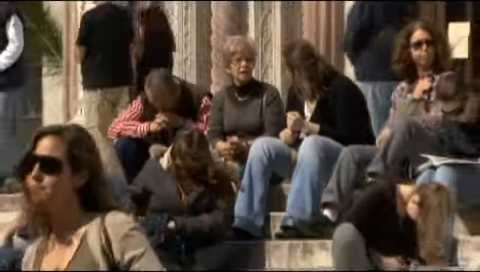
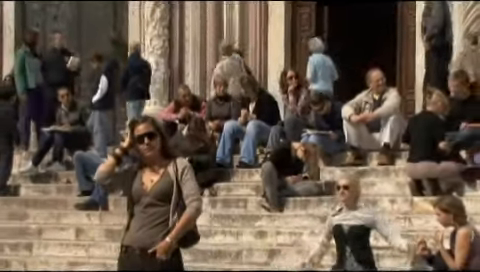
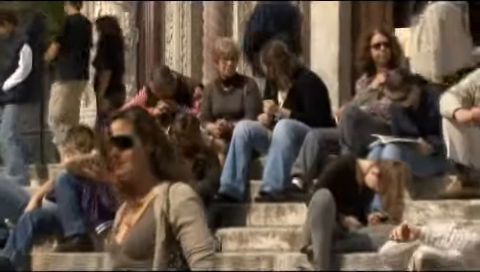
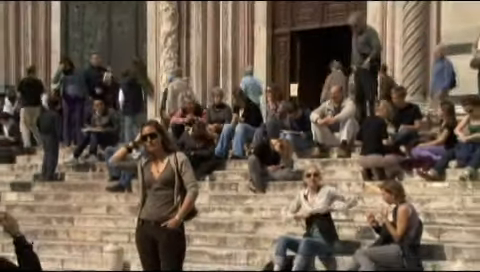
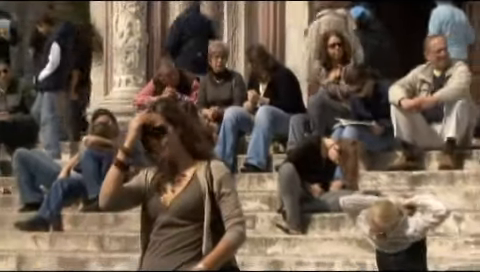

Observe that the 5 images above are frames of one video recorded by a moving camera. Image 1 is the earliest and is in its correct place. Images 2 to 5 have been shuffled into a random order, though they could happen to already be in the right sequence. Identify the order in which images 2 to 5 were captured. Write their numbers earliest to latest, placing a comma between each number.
3, 5, 2, 4
